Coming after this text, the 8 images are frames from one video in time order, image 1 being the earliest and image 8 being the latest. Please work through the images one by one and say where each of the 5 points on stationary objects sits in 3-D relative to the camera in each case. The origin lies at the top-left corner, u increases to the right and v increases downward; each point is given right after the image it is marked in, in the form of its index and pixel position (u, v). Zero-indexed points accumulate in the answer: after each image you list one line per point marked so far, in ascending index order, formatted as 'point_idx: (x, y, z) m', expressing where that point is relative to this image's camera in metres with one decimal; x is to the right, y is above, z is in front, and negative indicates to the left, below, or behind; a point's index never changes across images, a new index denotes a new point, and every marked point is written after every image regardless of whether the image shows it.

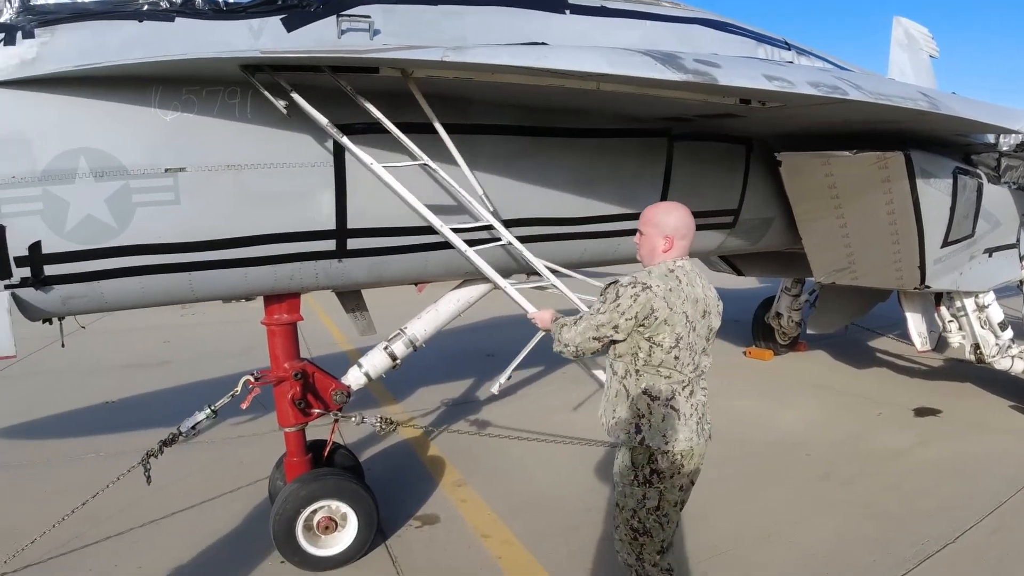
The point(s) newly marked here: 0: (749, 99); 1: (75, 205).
0: (+1.2, +0.9, +3.3) m
1: (-1.9, +0.4, +2.8) m
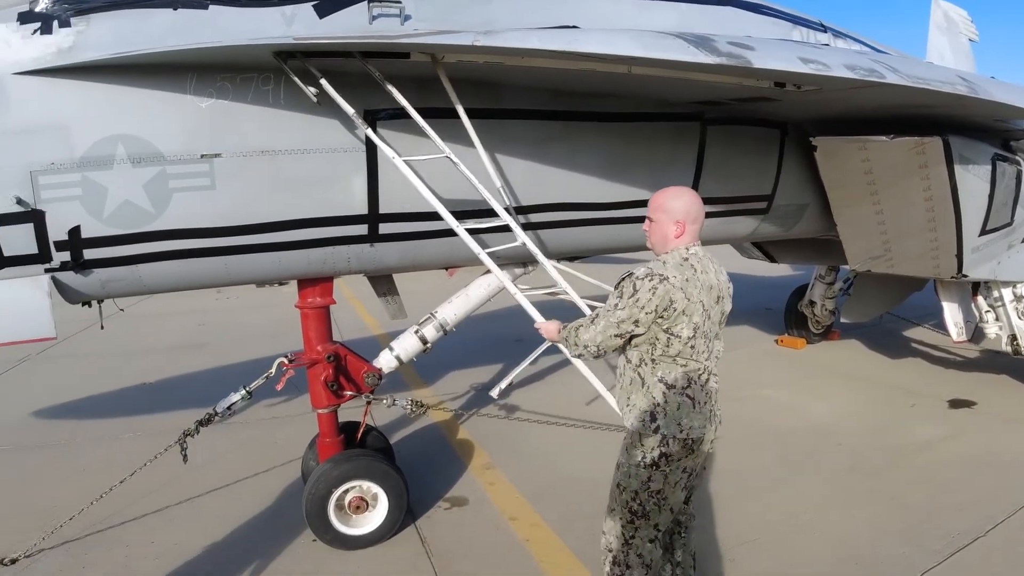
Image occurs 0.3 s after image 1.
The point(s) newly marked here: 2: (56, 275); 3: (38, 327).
0: (+1.3, +1.0, +3.2) m
1: (-1.8, +0.4, +2.9) m
2: (-2.1, +0.1, +3.0) m
3: (-2.2, -0.2, +2.9) m
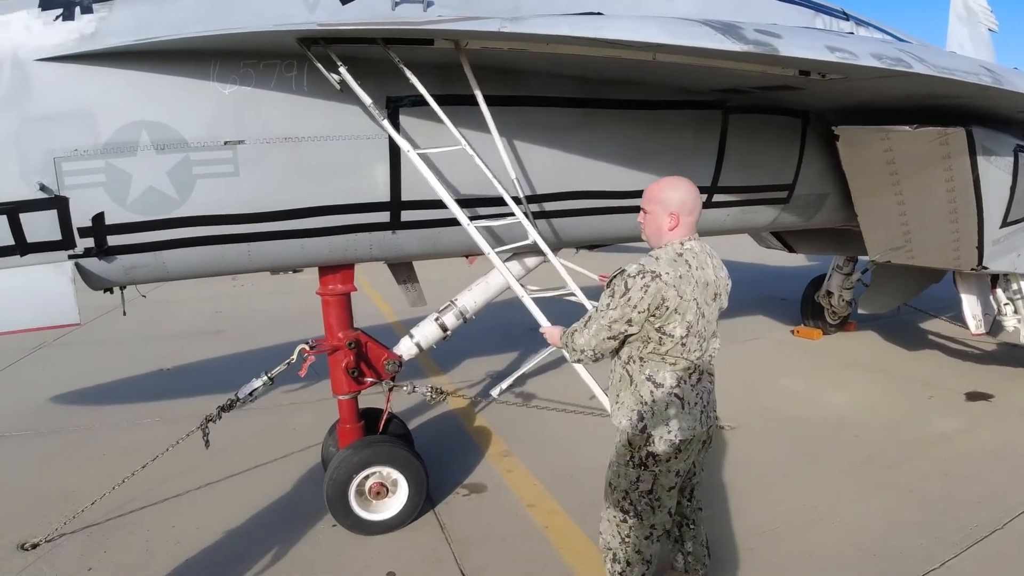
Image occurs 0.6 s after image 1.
0: (+1.4, +1.1, +3.2) m
1: (-1.7, +0.5, +2.9) m
2: (-2.0, +0.1, +3.0) m
3: (-2.0, -0.1, +3.0) m
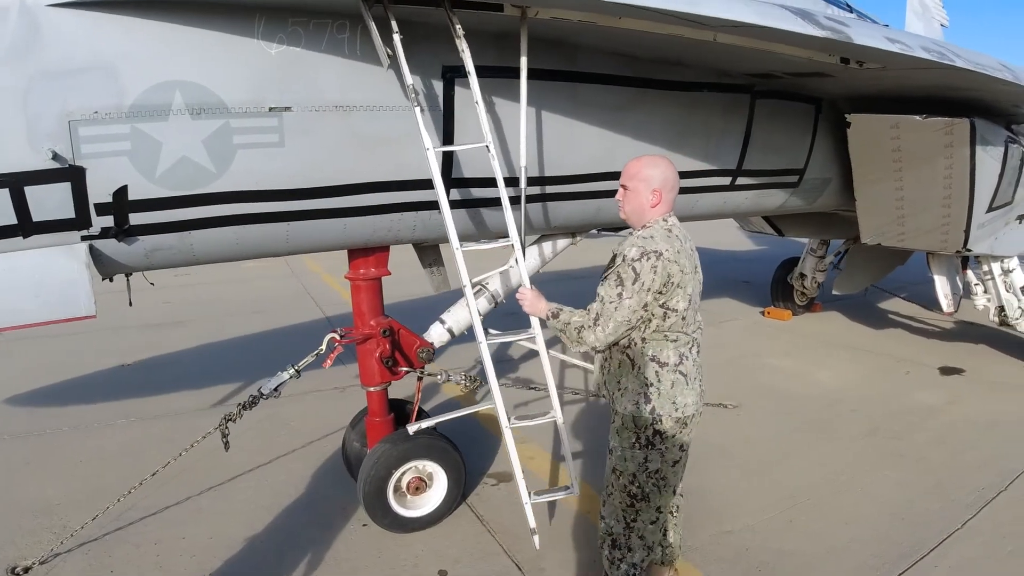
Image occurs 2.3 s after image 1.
0: (+1.7, +1.2, +3.3) m
1: (-1.3, +0.6, +2.5) m
2: (-1.7, +0.2, +2.6) m
3: (-1.7, -0.1, +2.6) m
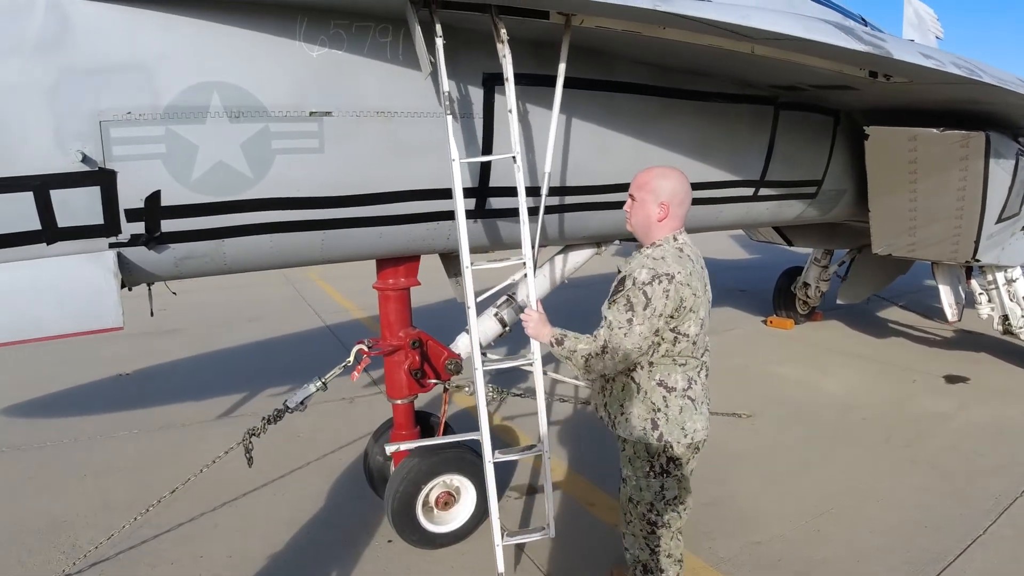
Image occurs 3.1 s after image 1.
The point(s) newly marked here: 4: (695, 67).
0: (+1.9, +1.1, +3.3) m
1: (-1.2, +0.5, +2.4) m
2: (-1.5, +0.1, +2.5) m
3: (-1.5, -0.1, +2.4) m
4: (+0.9, +1.1, +3.3) m
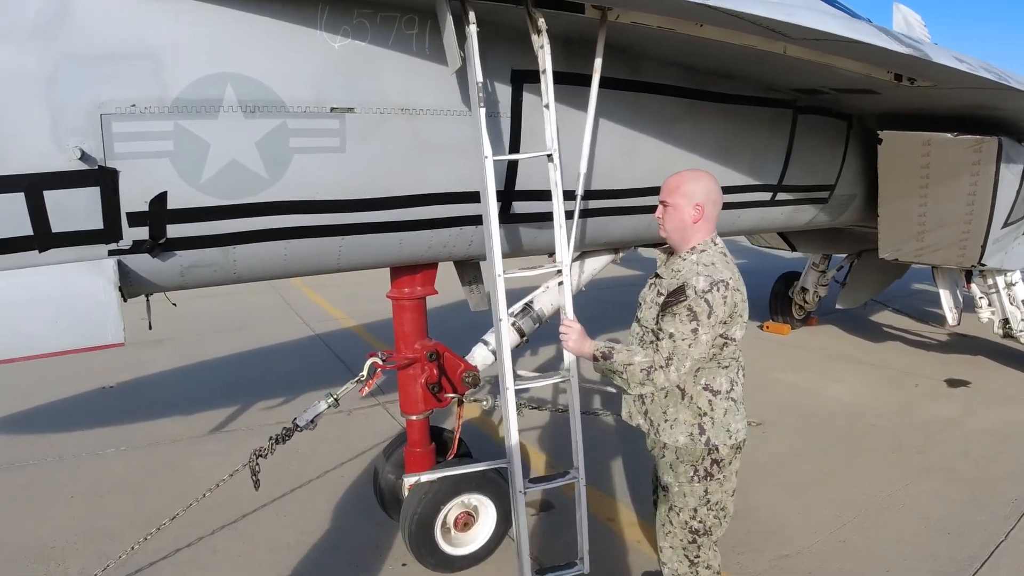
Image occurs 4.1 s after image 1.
0: (+1.9, +1.1, +3.2) m
1: (-1.0, +0.5, +2.2) m
2: (-1.3, +0.1, +2.2) m
3: (-1.4, -0.1, +2.2) m
4: (+1.0, +1.1, +3.2) m
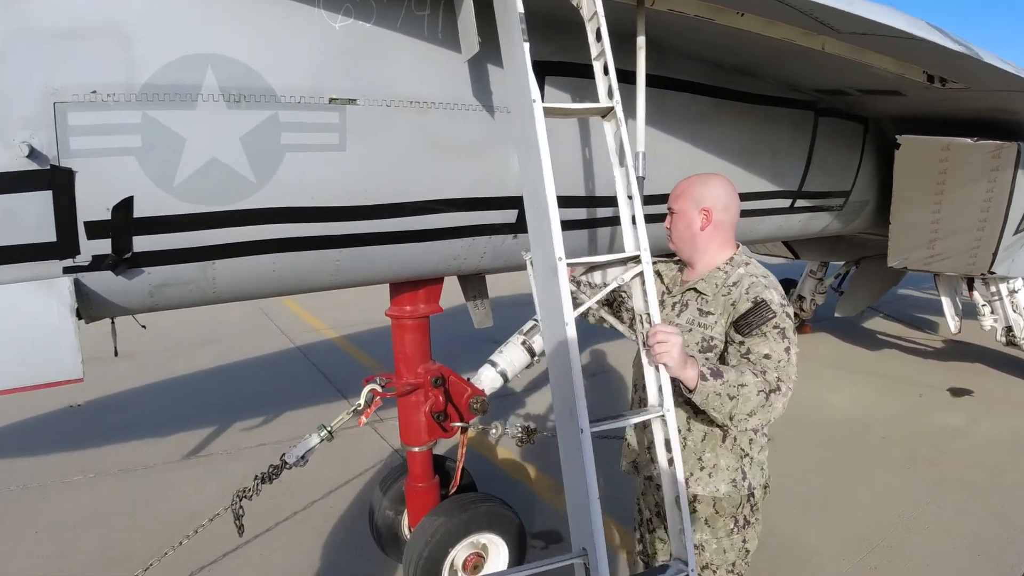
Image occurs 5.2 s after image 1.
0: (+2.0, +1.0, +3.0) m
1: (-0.9, +0.4, +1.9) m
2: (-1.2, 0.0, +1.9) m
3: (-1.3, -0.2, +1.8) m
4: (+1.1, +1.0, +3.0) m
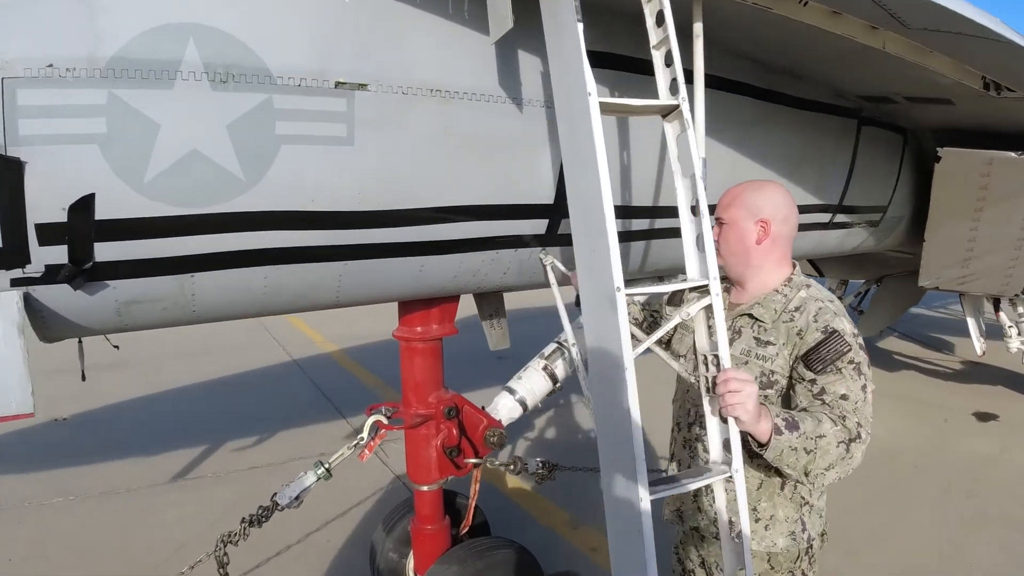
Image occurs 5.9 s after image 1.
0: (+2.1, +0.9, +2.8) m
1: (-0.8, +0.4, +1.5) m
2: (-1.1, 0.0, +1.5) m
3: (-1.2, -0.2, +1.5) m
4: (+1.2, +0.9, +2.7) m
